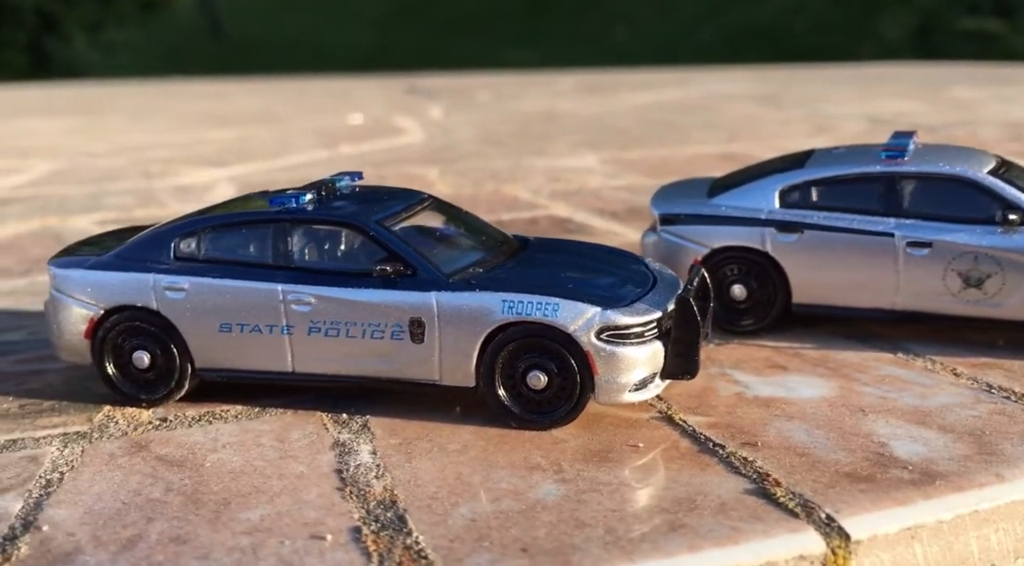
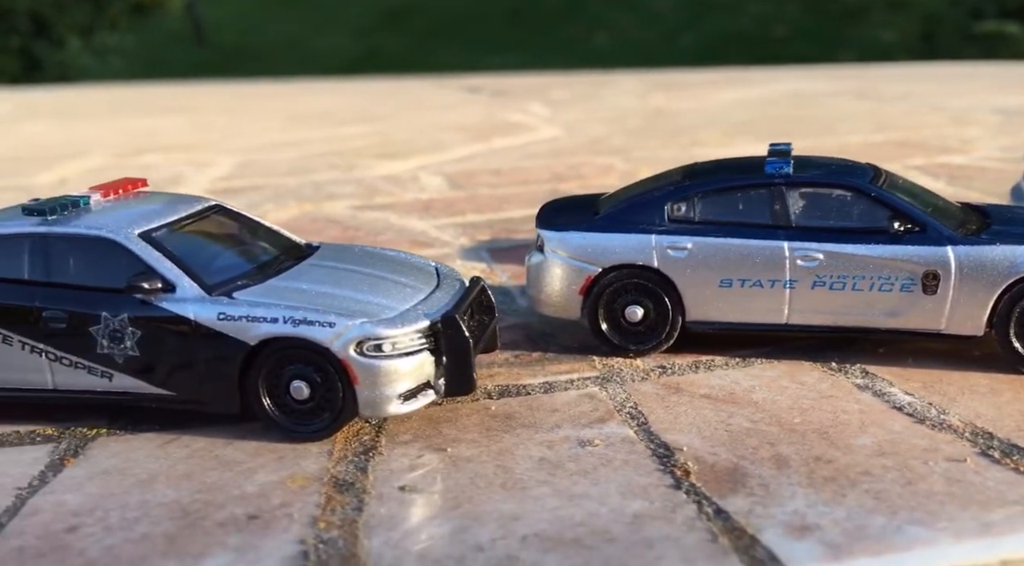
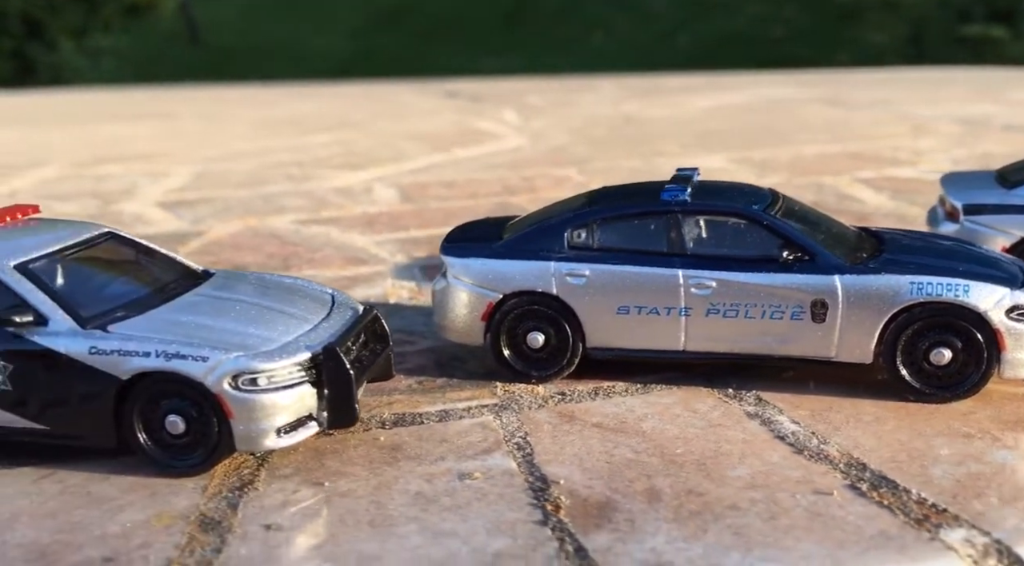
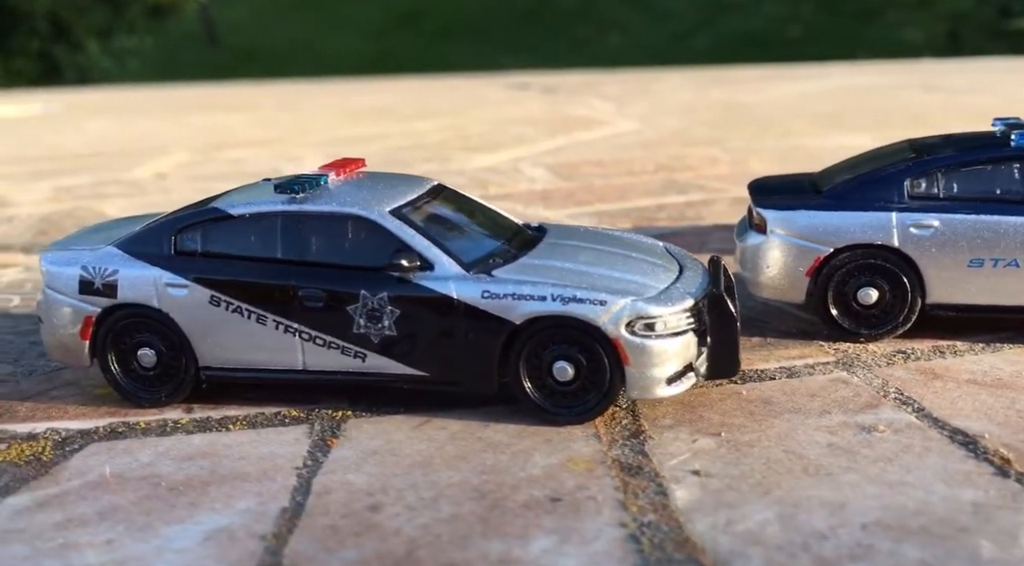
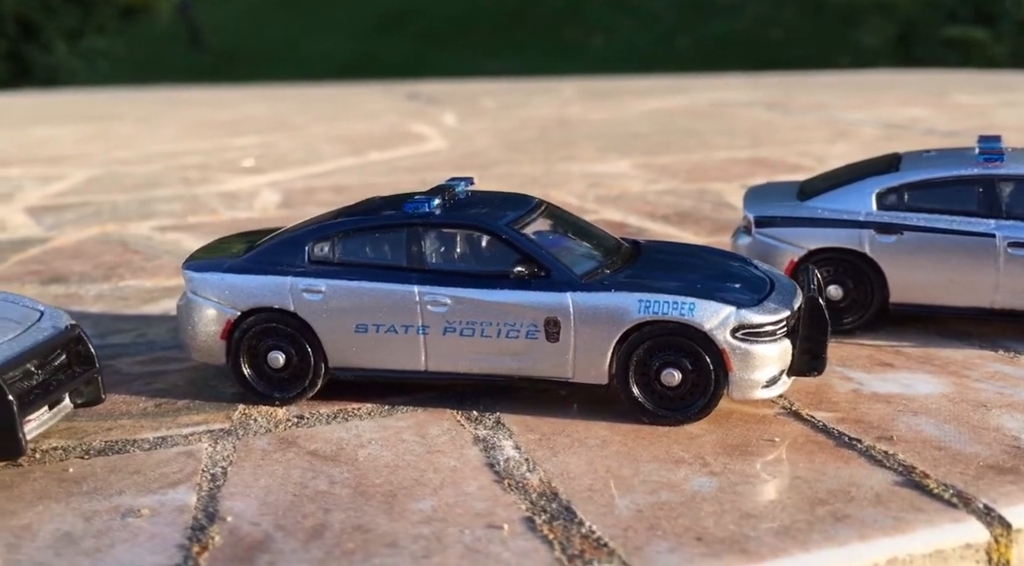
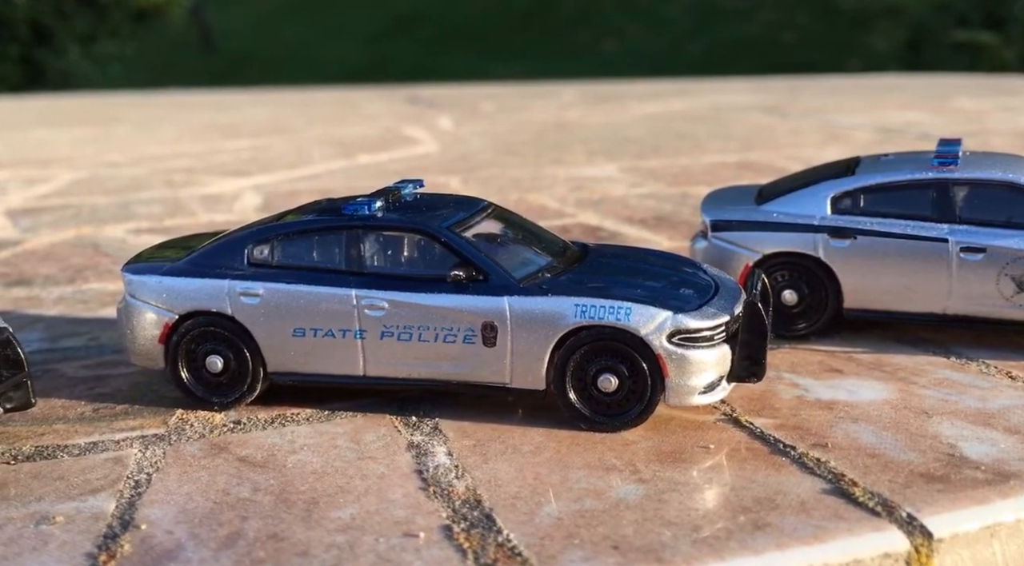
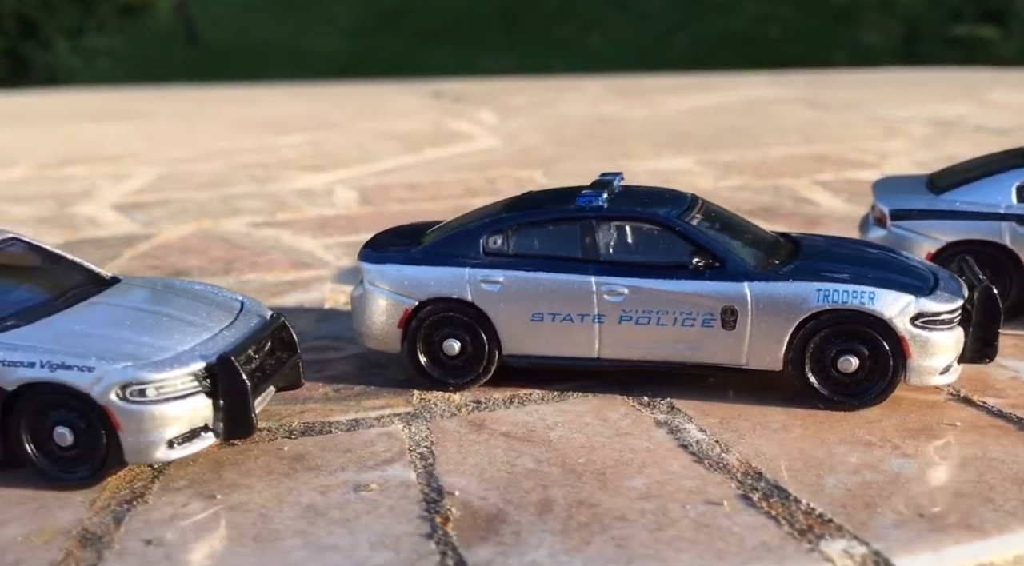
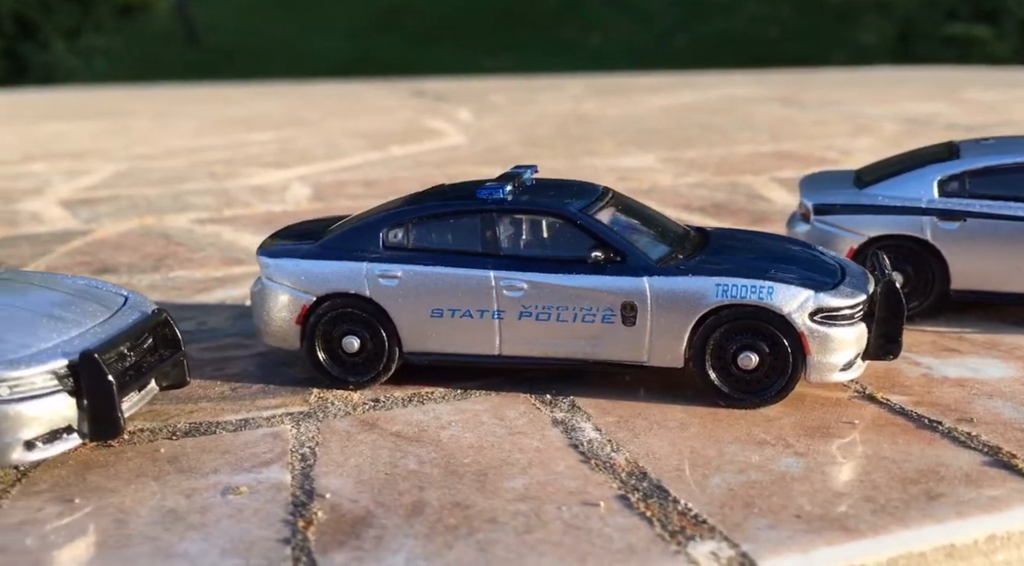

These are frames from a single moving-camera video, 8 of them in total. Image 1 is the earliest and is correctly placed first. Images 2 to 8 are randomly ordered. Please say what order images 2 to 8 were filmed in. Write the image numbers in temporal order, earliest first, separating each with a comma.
6, 5, 8, 7, 3, 2, 4
